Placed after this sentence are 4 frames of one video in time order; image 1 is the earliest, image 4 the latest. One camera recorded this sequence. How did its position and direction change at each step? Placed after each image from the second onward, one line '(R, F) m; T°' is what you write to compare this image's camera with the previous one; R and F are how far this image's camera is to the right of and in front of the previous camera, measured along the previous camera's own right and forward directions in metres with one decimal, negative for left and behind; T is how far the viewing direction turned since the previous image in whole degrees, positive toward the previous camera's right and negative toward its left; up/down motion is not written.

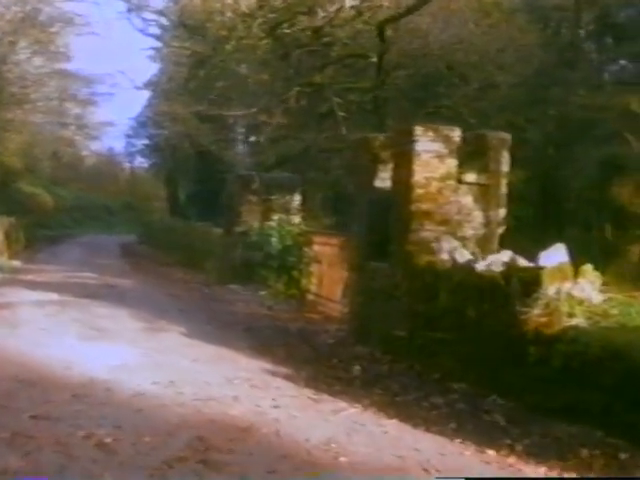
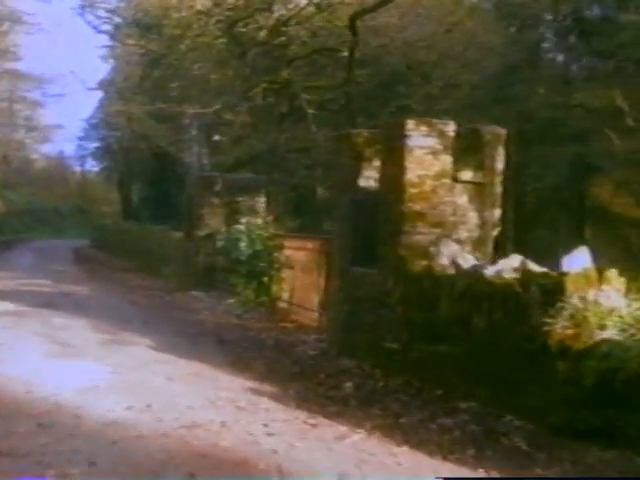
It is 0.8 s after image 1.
(-0.2, +0.7) m; +3°
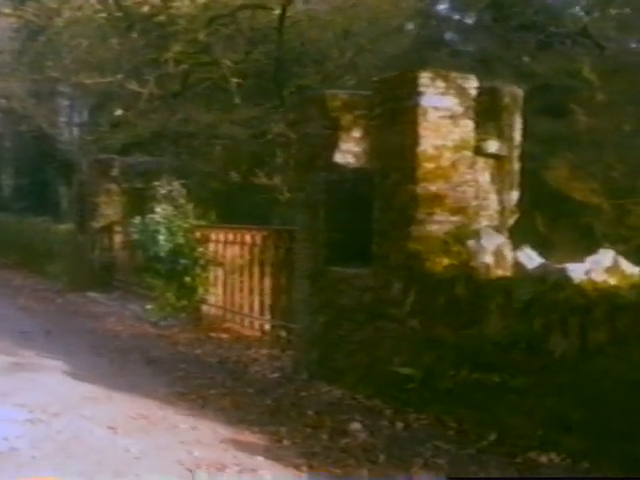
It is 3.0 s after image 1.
(-0.6, +2.0) m; +7°
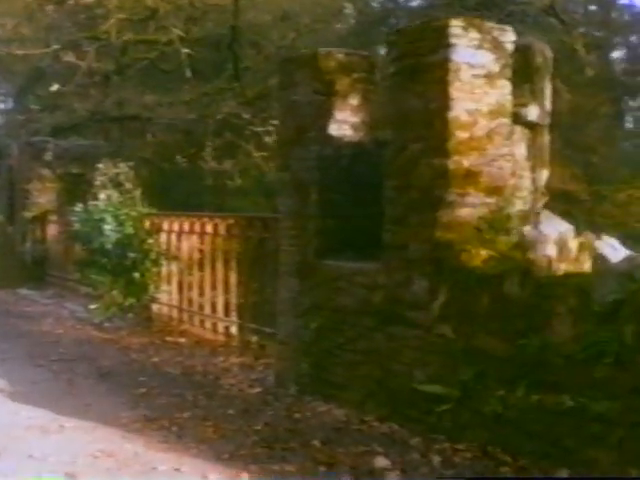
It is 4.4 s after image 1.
(-0.3, +1.2) m; +4°
